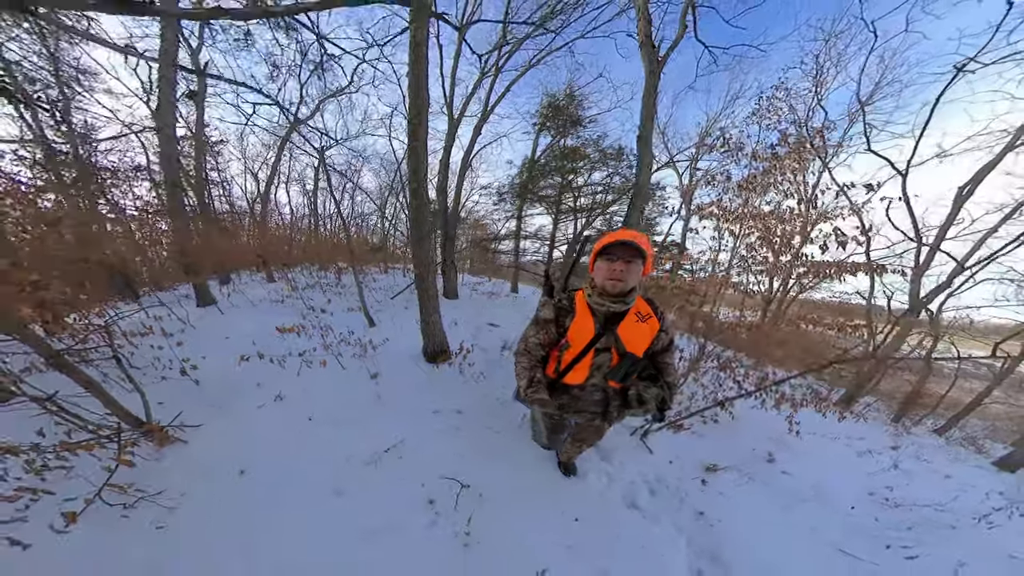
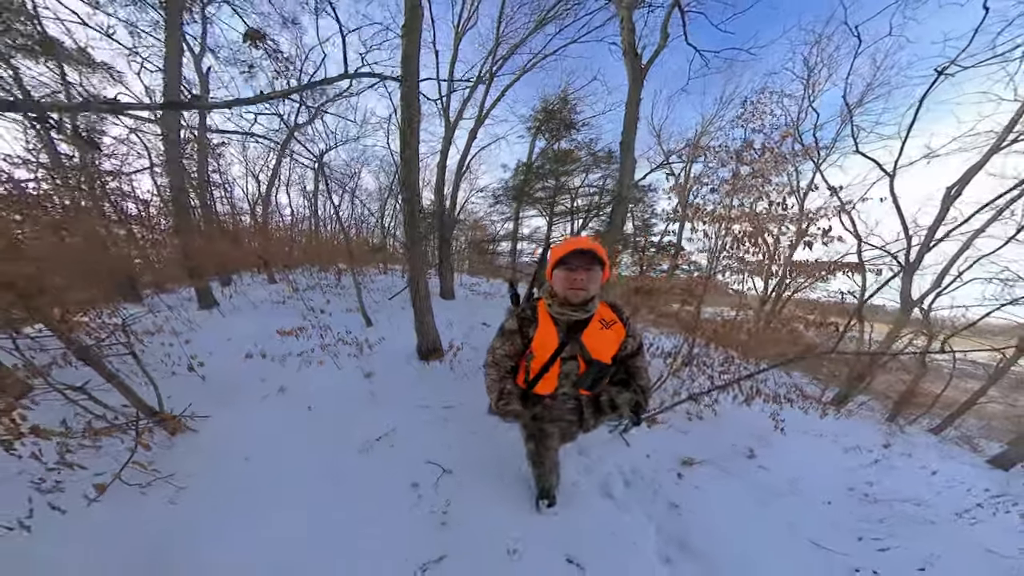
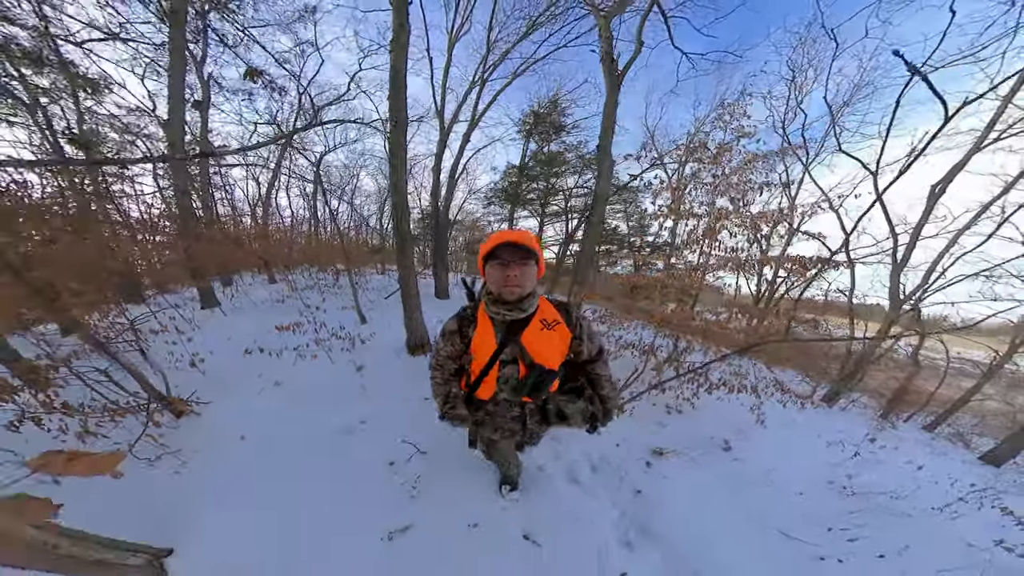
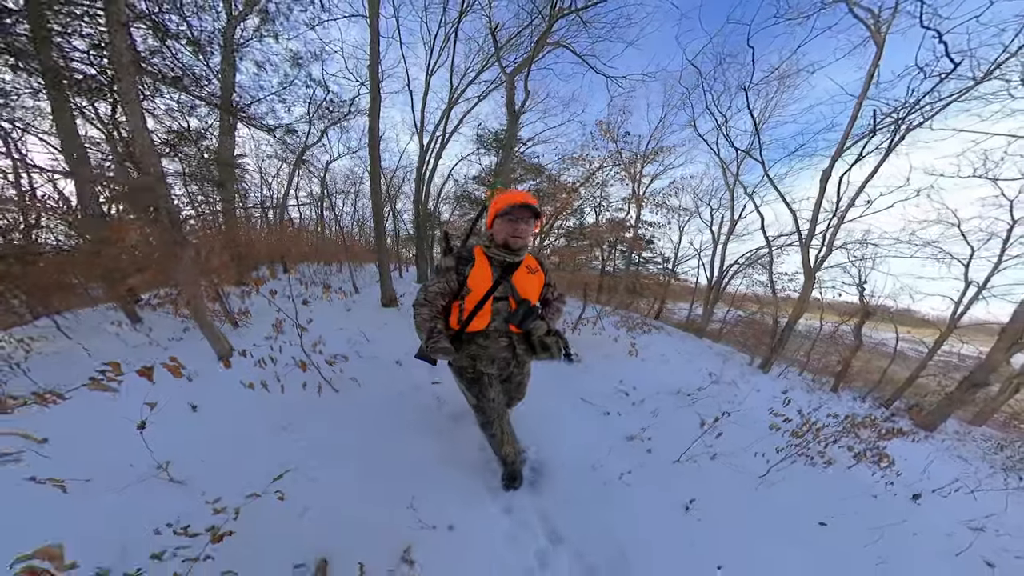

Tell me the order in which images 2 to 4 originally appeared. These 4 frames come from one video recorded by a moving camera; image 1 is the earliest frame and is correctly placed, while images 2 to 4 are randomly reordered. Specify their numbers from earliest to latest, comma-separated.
2, 3, 4
